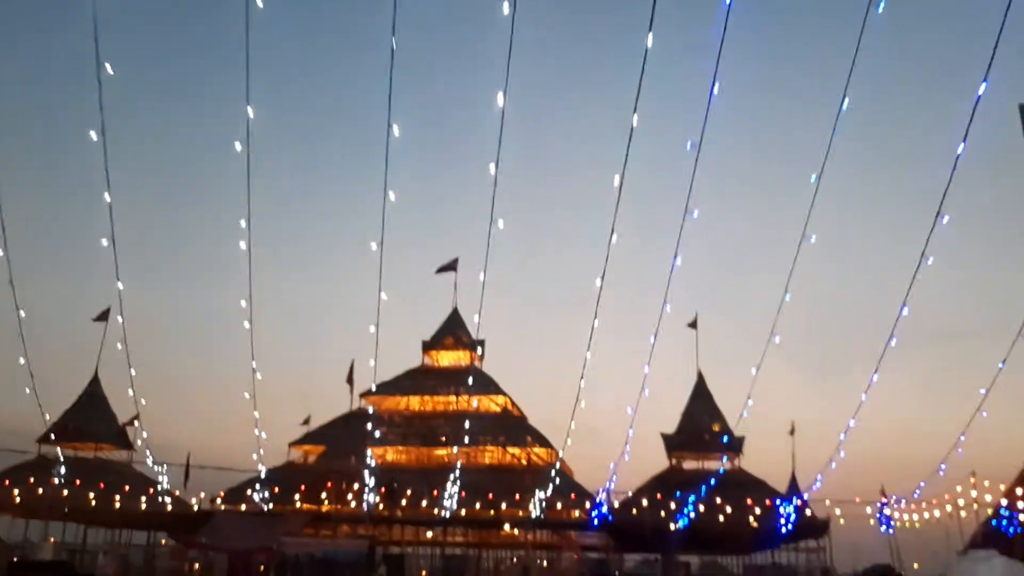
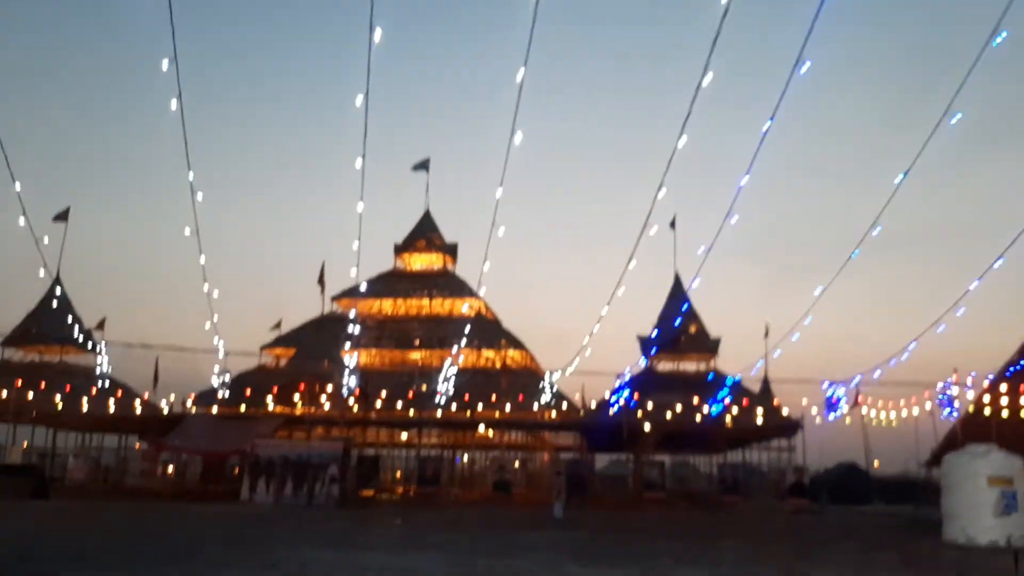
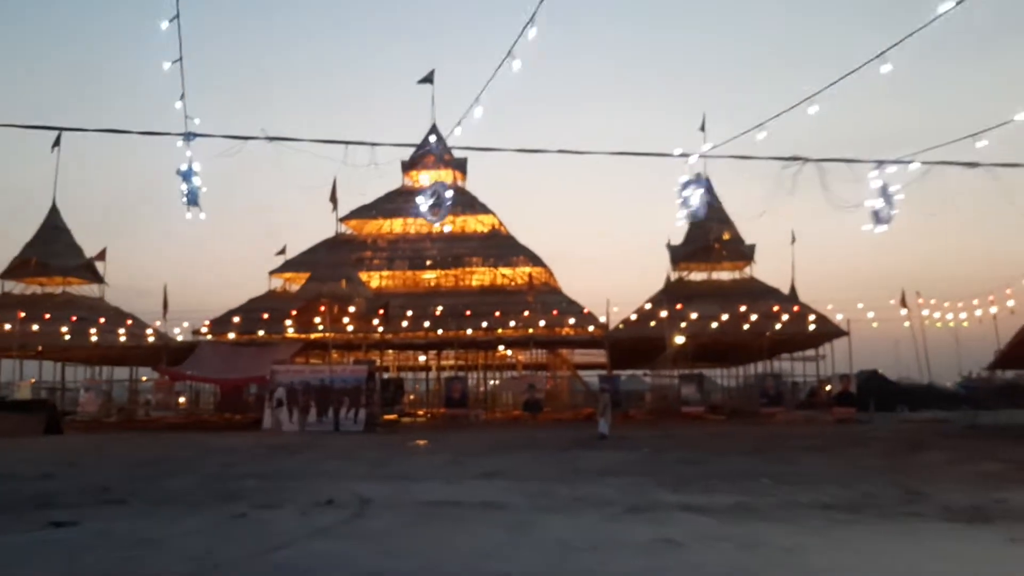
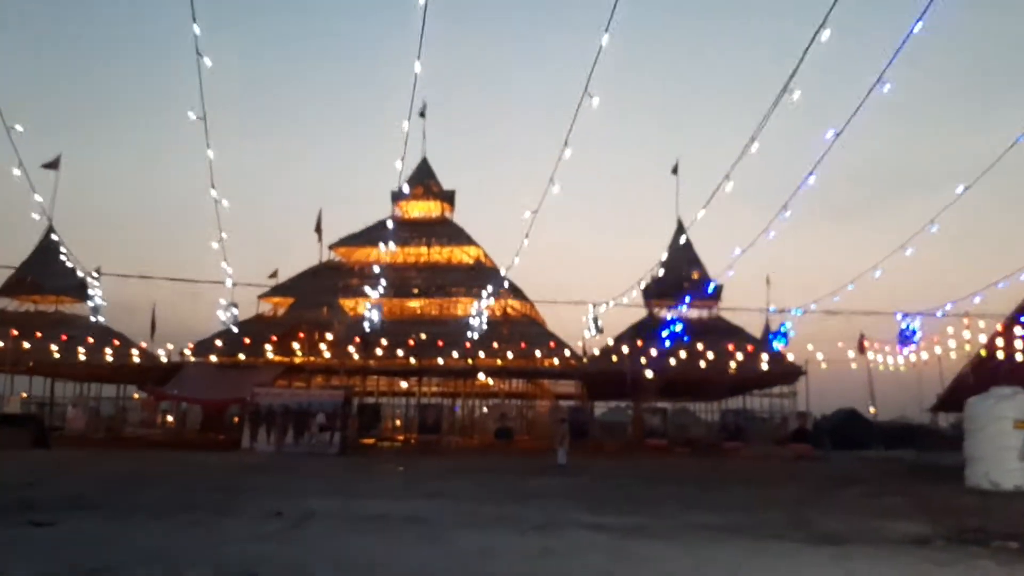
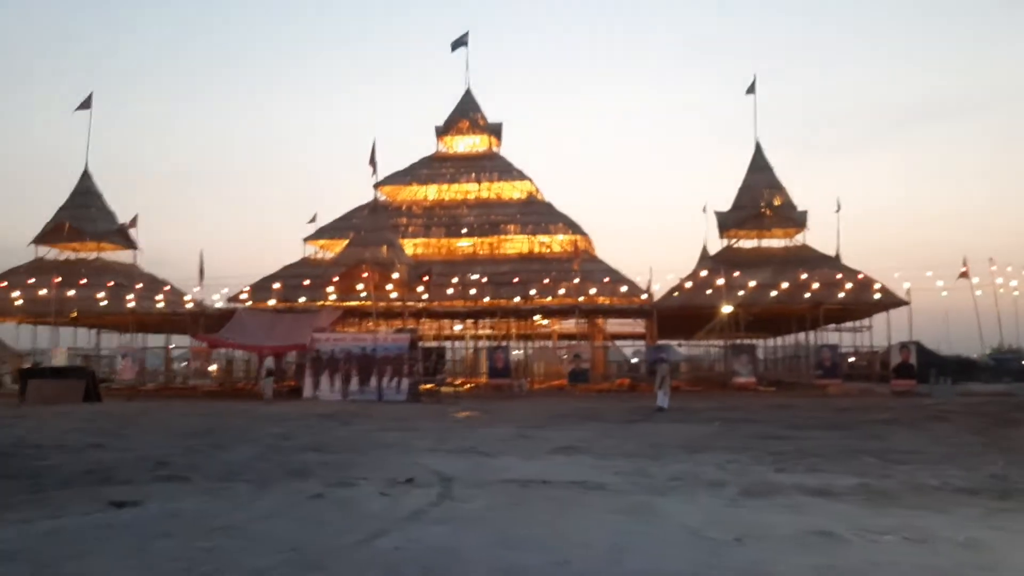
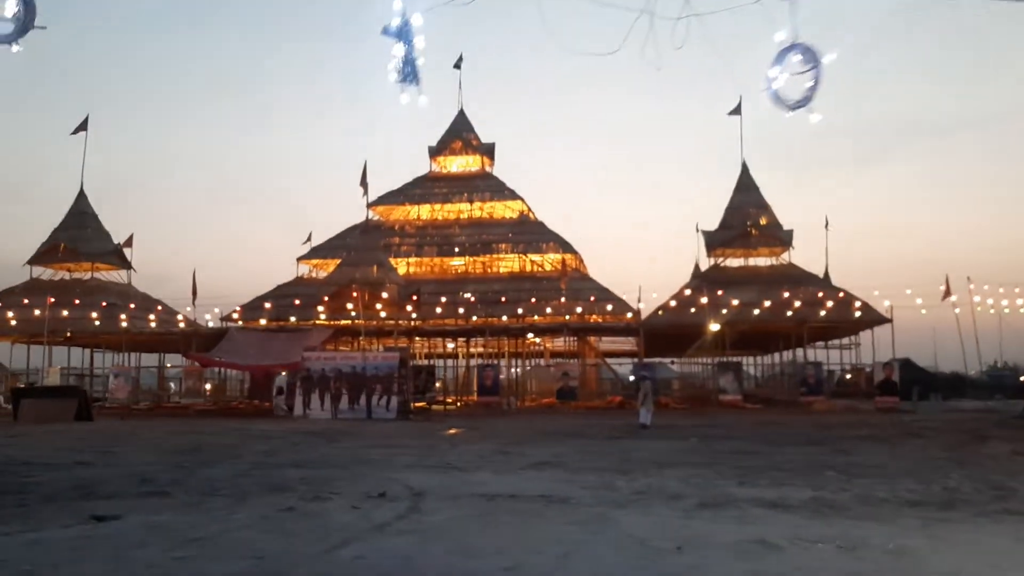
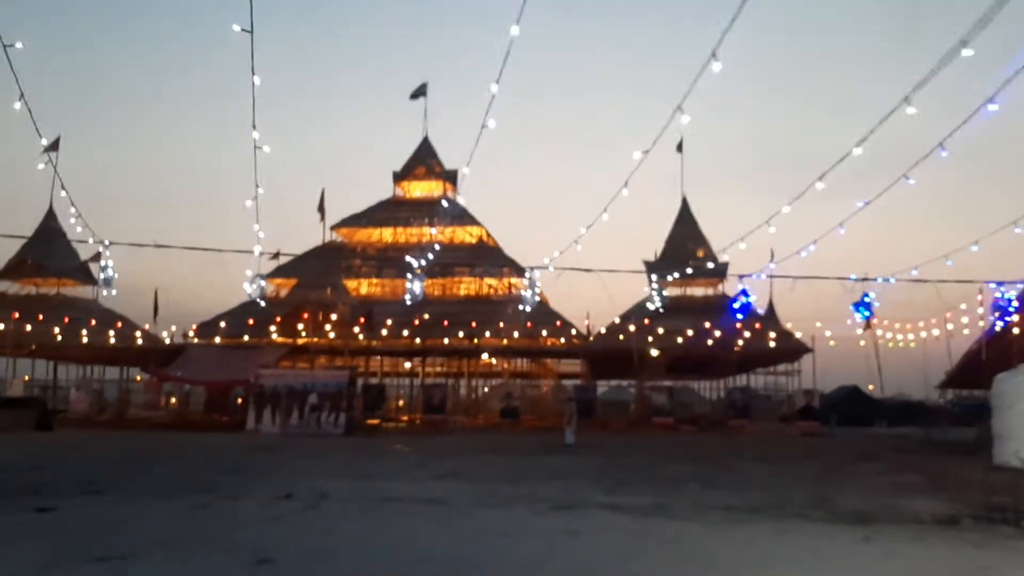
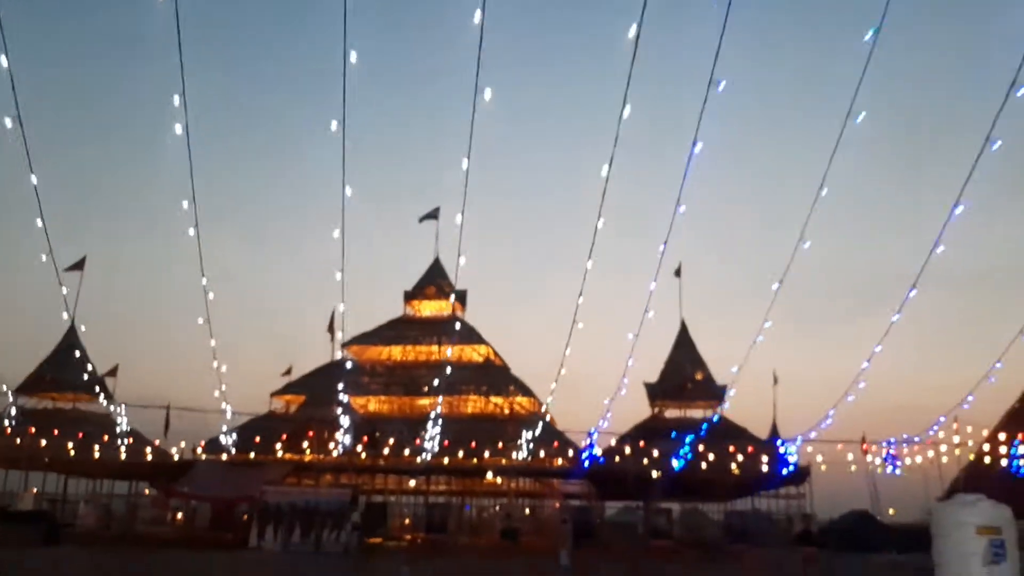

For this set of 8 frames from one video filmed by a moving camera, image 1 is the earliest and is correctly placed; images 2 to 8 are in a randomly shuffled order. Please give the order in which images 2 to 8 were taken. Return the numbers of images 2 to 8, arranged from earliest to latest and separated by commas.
8, 2, 4, 7, 3, 6, 5
